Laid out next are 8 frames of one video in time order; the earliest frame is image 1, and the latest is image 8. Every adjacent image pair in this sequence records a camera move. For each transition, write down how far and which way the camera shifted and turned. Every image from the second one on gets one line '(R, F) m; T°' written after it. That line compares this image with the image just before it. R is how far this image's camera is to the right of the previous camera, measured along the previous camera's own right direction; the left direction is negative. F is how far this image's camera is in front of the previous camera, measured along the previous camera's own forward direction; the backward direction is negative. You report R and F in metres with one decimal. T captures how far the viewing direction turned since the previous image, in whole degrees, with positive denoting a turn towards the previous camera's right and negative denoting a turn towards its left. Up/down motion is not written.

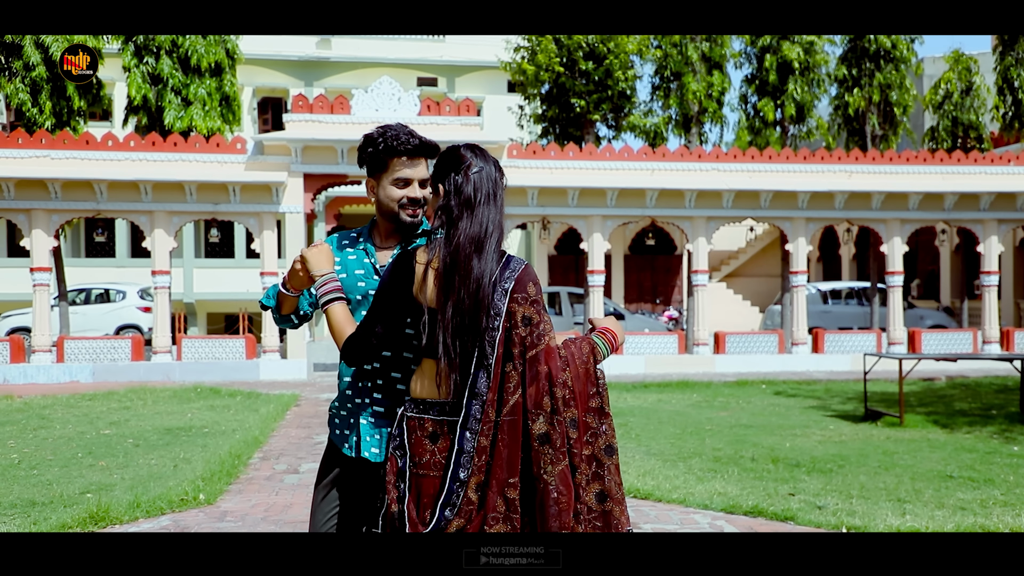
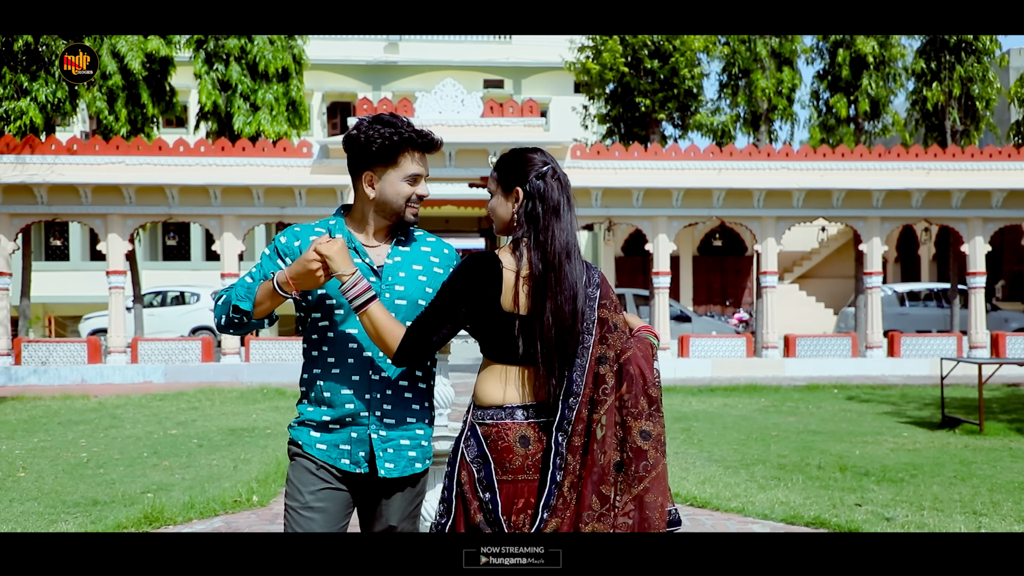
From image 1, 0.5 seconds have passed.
(+0.1, +0.1) m; -4°
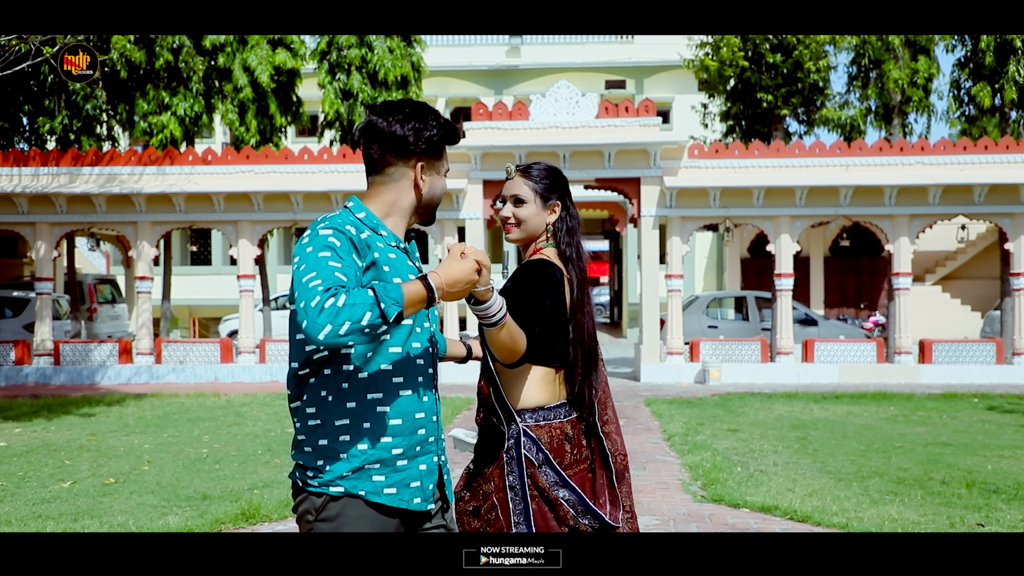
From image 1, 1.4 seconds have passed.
(+0.2, +0.1) m; -8°
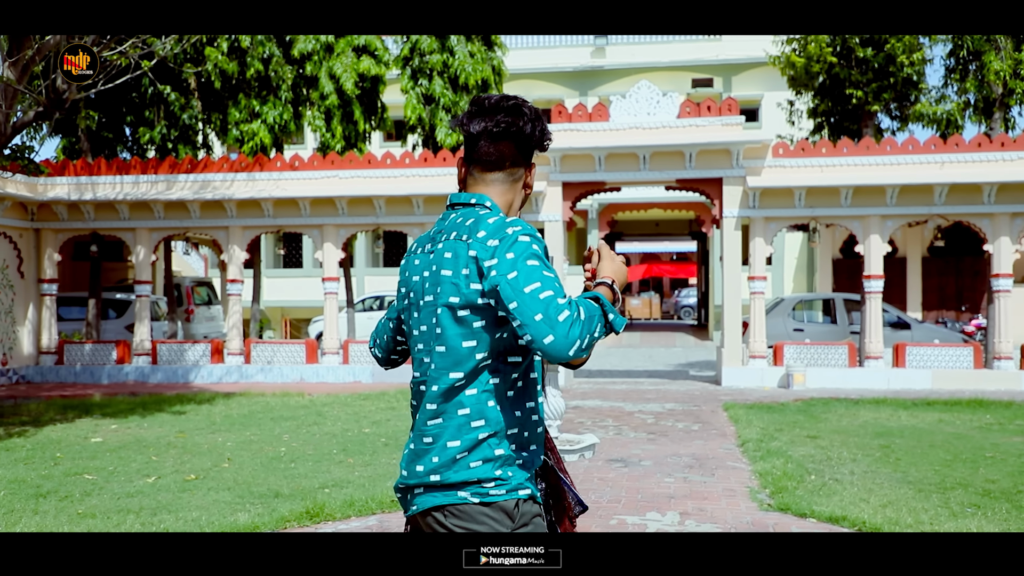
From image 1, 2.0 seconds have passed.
(+0.2, 0.0) m; -6°
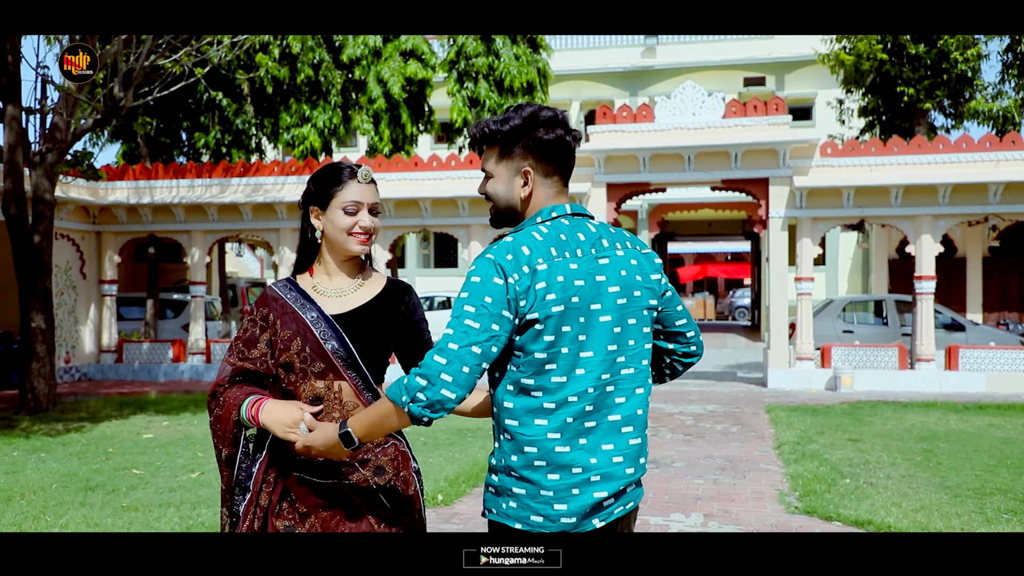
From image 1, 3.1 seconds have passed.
(+0.2, -0.1) m; -4°
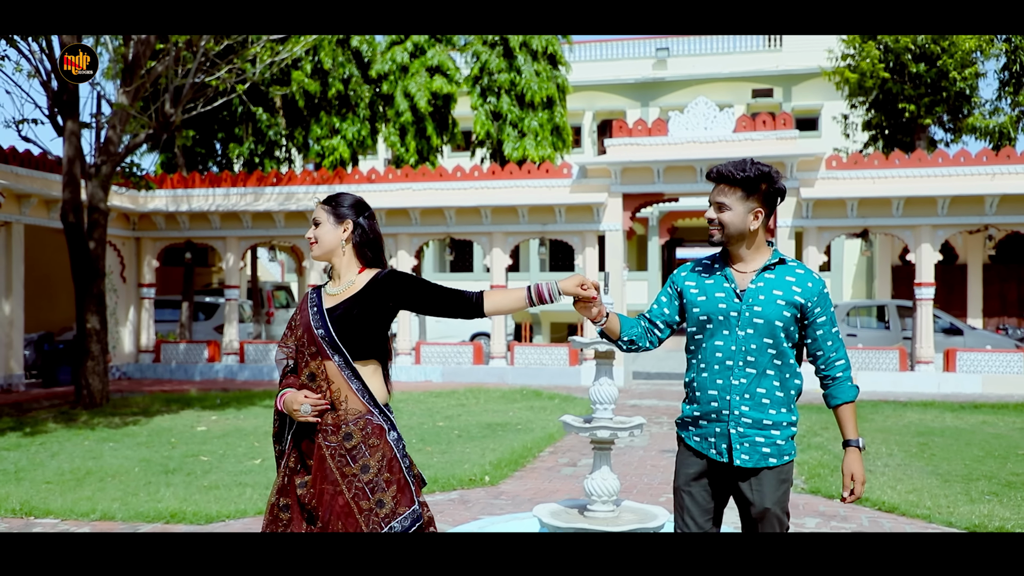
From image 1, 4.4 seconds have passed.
(-0.2, -0.7) m; 0°
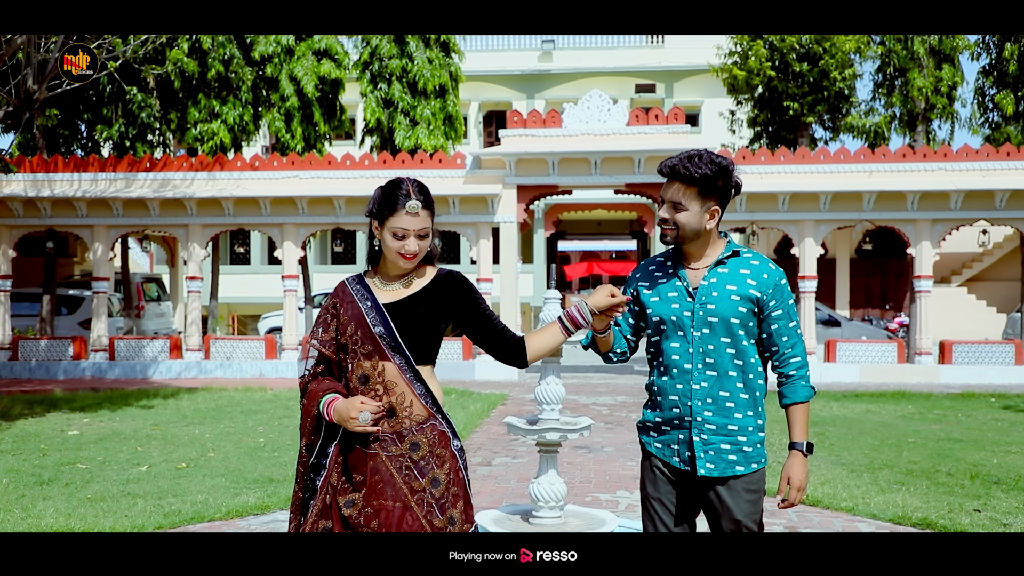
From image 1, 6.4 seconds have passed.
(-0.3, +0.3) m; +8°
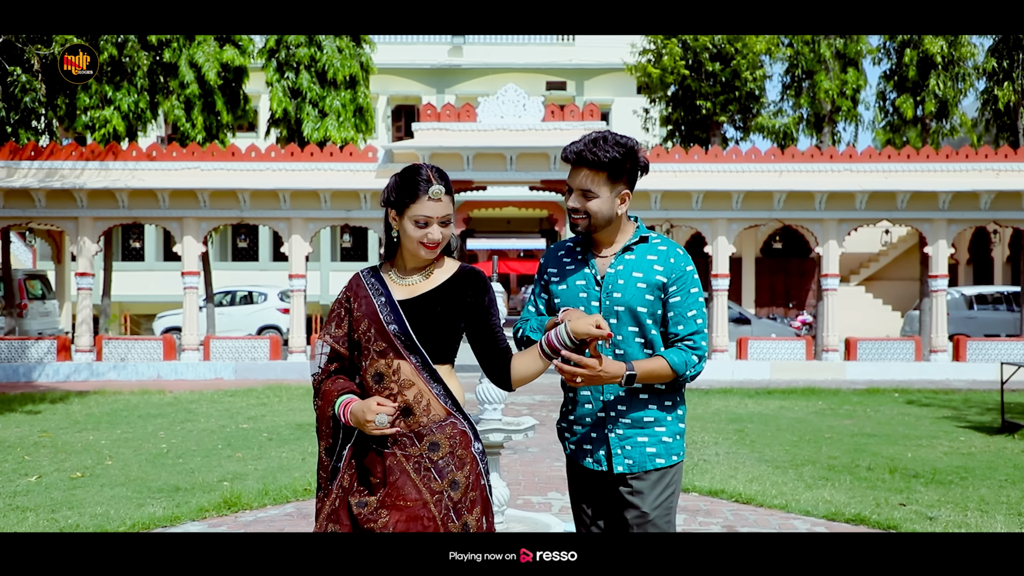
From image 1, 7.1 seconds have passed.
(-0.1, +0.3) m; +6°
